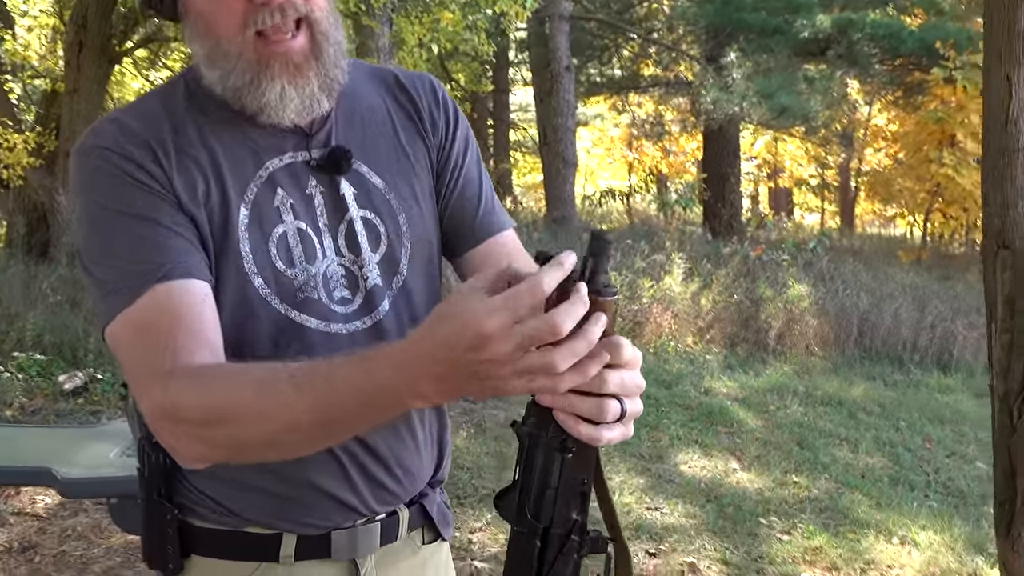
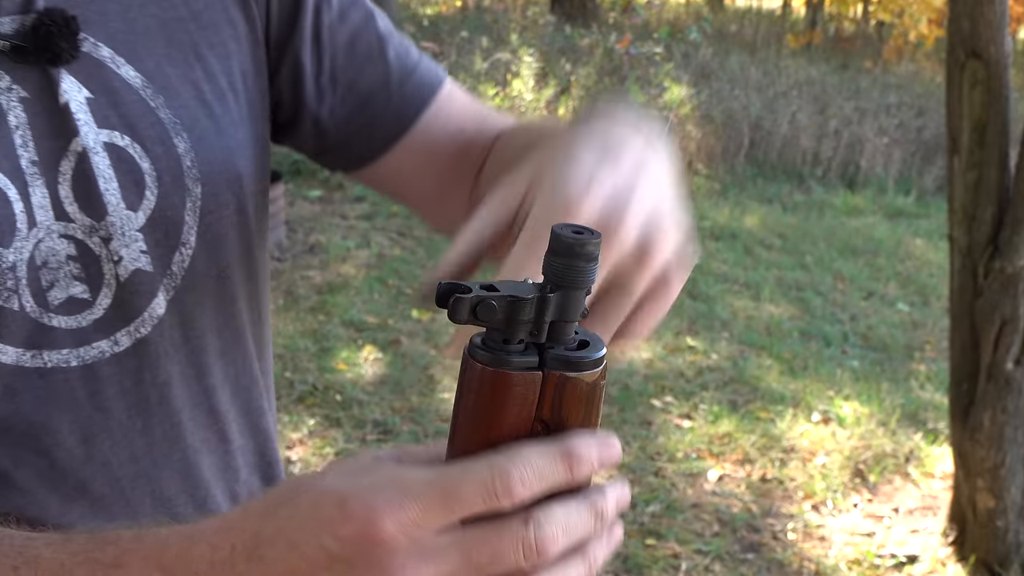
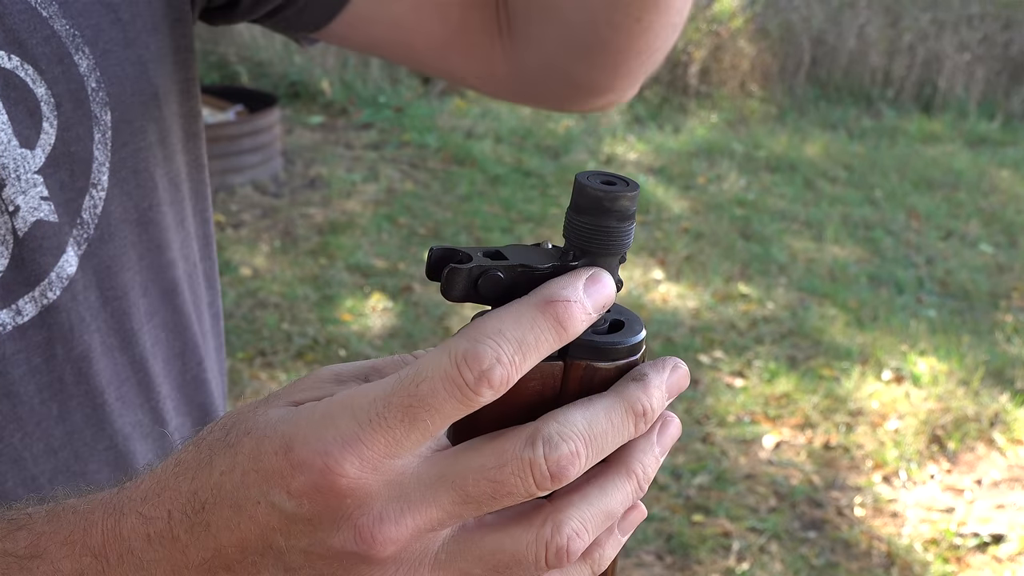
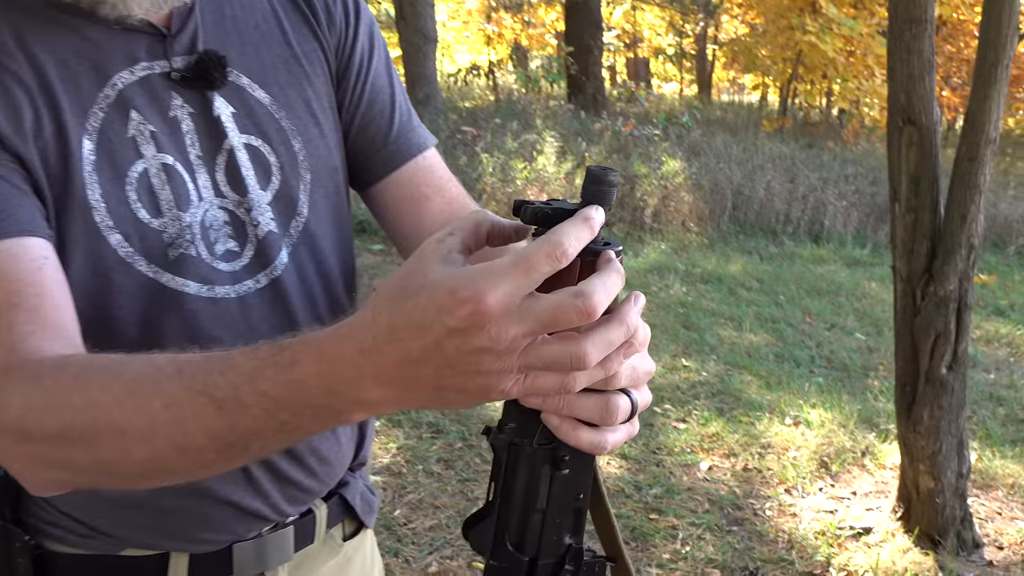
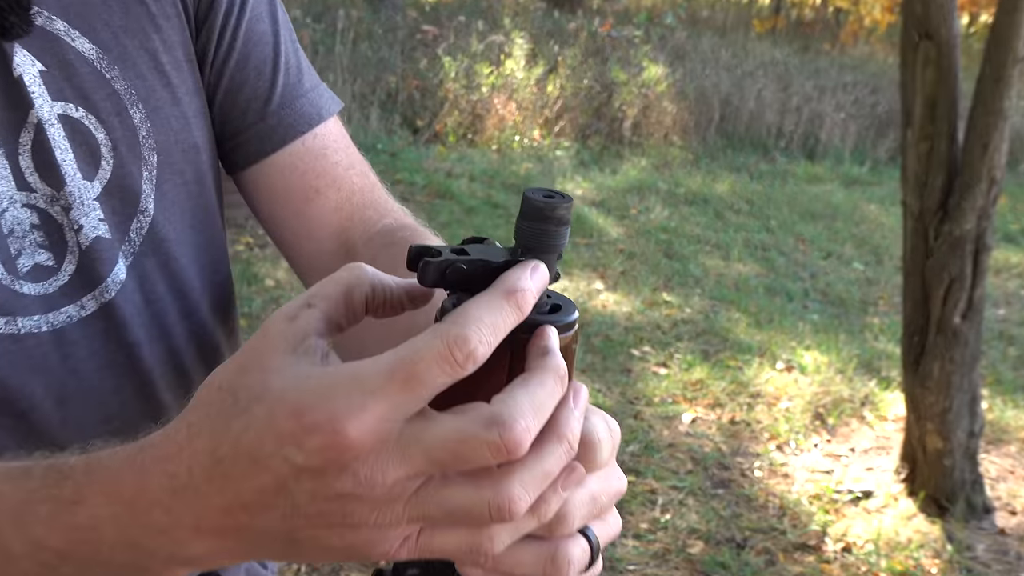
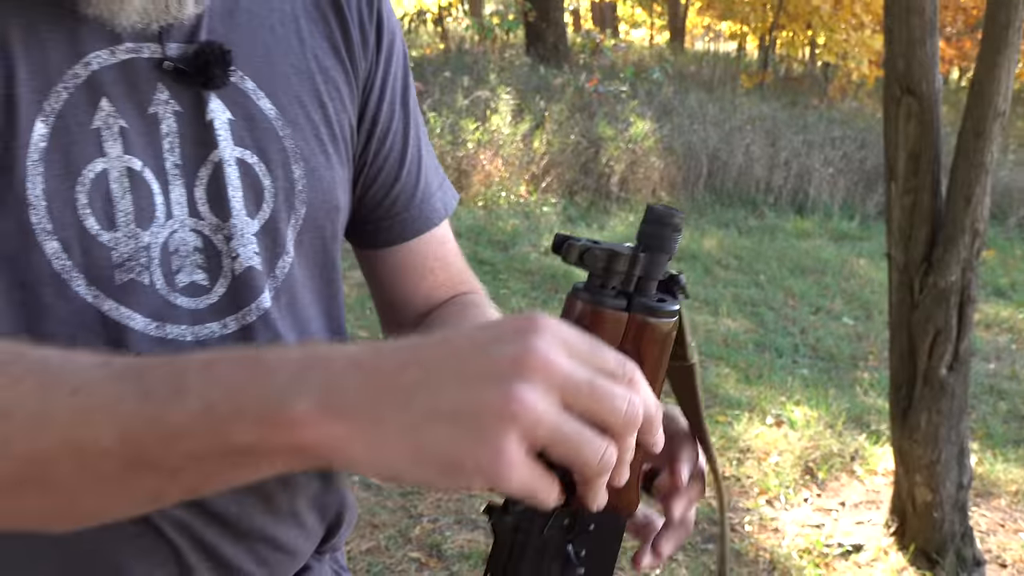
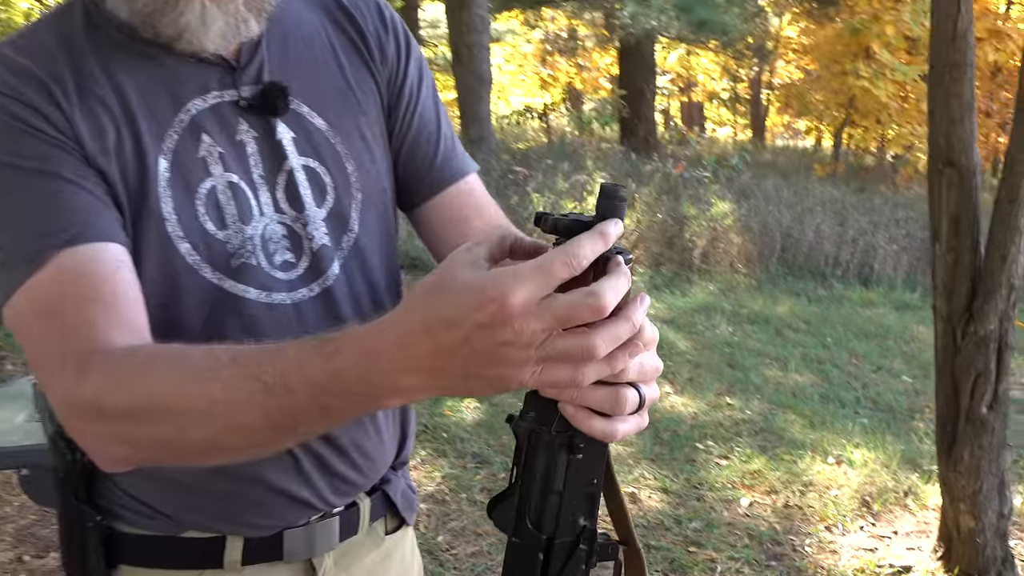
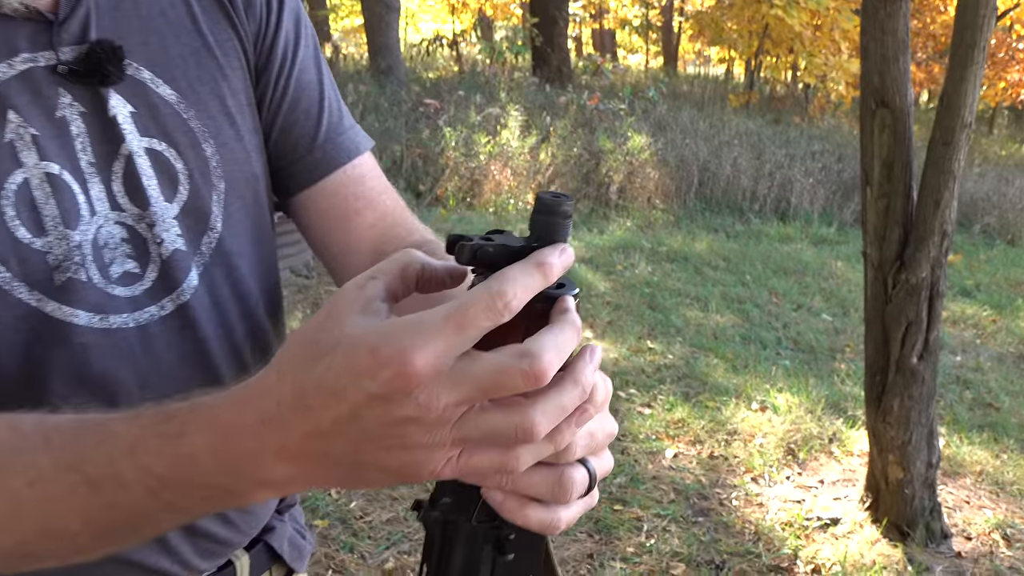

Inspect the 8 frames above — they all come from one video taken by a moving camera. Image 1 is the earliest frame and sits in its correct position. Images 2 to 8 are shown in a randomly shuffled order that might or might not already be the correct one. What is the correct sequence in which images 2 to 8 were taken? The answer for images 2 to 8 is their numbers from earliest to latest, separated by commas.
7, 4, 8, 5, 3, 2, 6
